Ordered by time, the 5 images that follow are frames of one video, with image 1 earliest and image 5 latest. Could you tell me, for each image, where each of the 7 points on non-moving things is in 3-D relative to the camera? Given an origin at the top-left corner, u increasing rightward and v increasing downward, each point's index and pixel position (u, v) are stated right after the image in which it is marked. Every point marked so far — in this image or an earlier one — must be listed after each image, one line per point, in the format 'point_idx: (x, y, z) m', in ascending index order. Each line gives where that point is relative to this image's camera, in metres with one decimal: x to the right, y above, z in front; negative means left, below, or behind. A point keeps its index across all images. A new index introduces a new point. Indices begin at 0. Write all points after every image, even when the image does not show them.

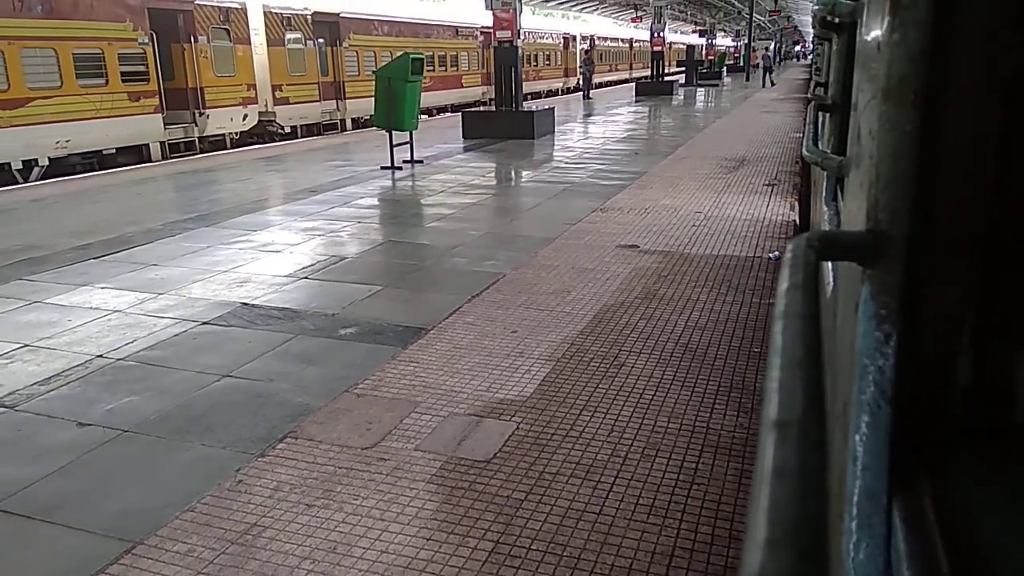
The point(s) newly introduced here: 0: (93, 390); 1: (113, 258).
0: (-2.0, -0.5, +3.6) m
1: (-3.1, +0.2, +6.0) m
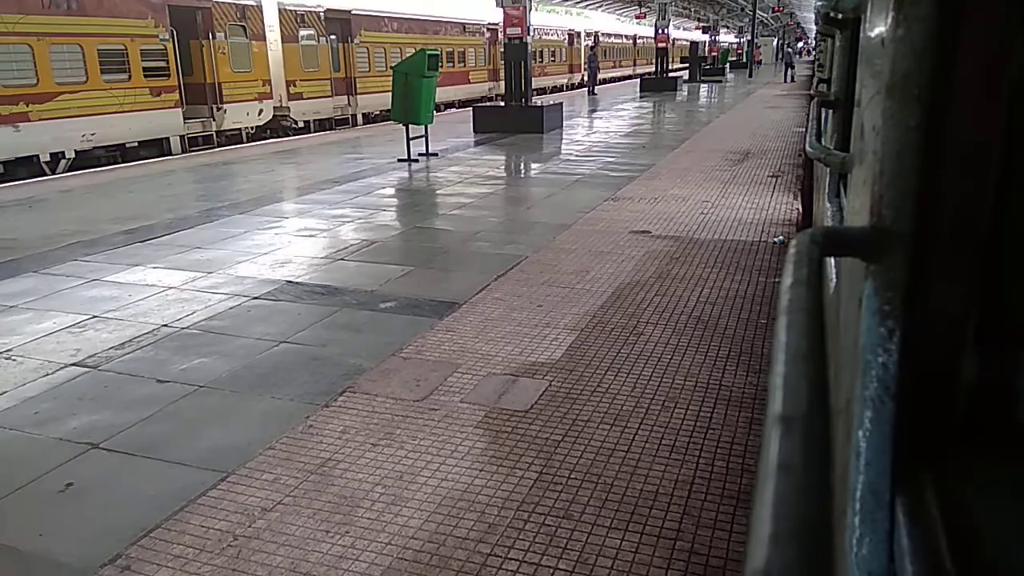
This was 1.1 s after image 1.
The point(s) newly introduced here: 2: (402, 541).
0: (-1.8, -0.3, +4.0) m
1: (-2.9, +0.4, +6.4) m
2: (-0.4, -0.8, +2.5) m
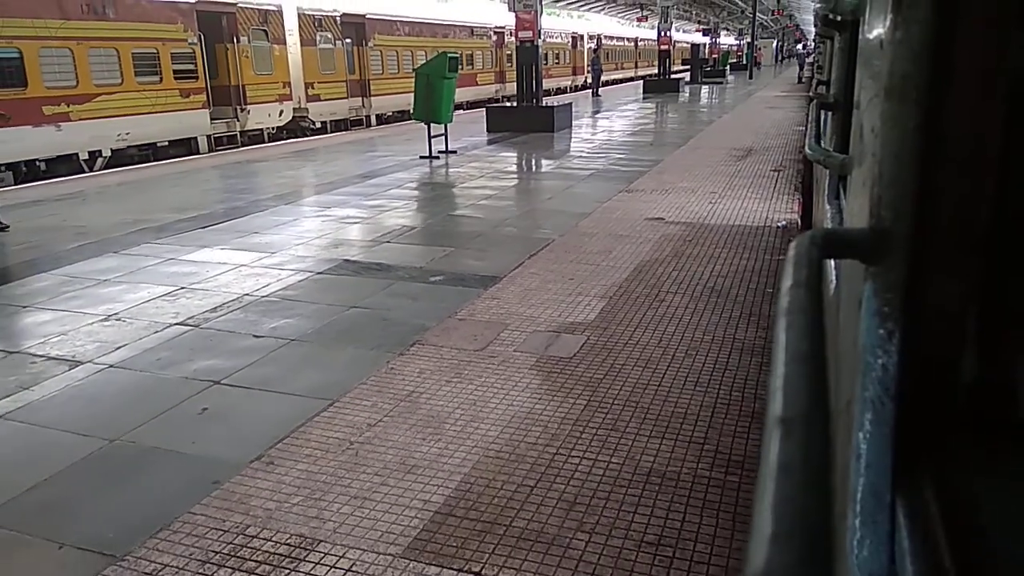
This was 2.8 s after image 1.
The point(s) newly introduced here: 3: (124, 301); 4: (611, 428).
0: (-1.6, -0.2, +4.7) m
1: (-2.7, +0.6, +7.1) m
2: (-0.1, -0.6, +3.2) m
3: (-2.5, -0.1, +5.0) m
4: (+0.4, -0.6, +3.3) m
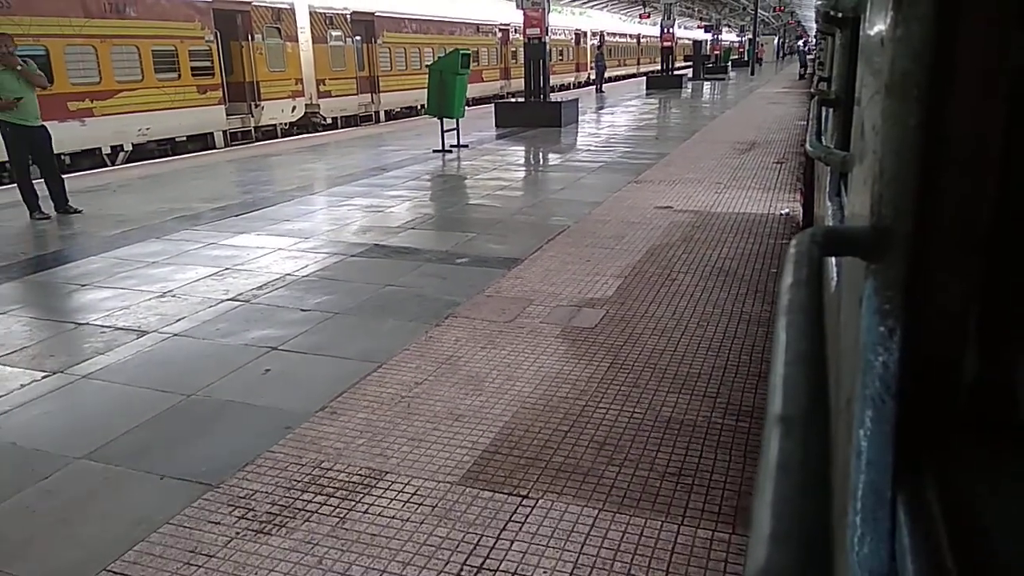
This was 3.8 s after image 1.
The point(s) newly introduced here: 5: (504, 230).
0: (-1.4, 0.0, +5.1) m
1: (-2.5, +0.7, +7.4) m
2: (0.0, -0.5, +3.5) m
3: (-2.4, +0.1, +5.4) m
4: (+0.6, -0.5, +3.7) m
5: (-0.1, +0.5, +7.0) m
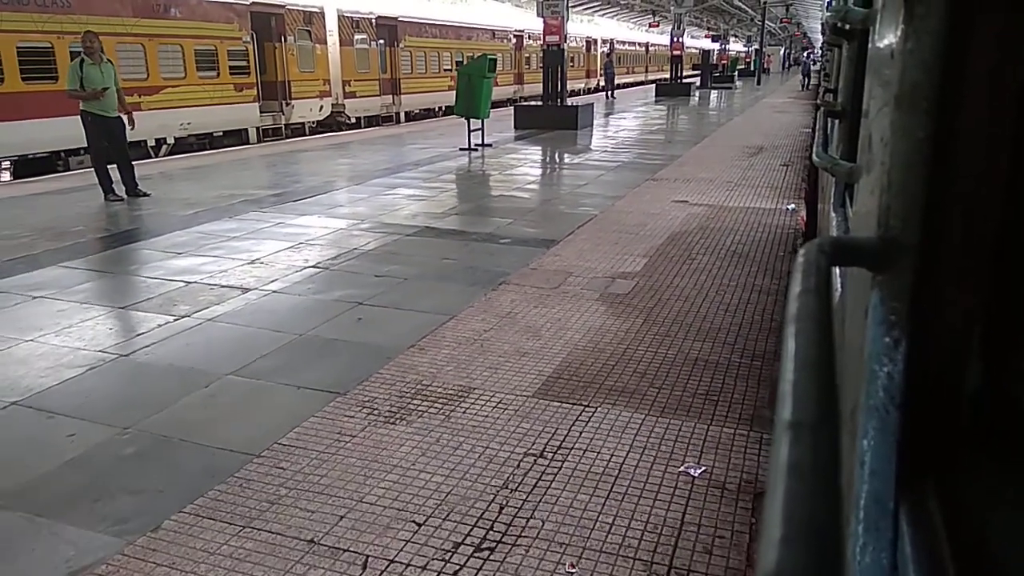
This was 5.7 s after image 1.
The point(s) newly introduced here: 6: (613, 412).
0: (-1.1, +0.2, +5.8) m
1: (-2.2, +0.9, +8.2) m
2: (+0.3, -0.3, +4.3) m
3: (-2.0, +0.3, +6.1) m
4: (+0.9, -0.3, +4.4) m
5: (+0.3, +0.7, +7.7) m
6: (+0.5, -0.6, +3.5) m
